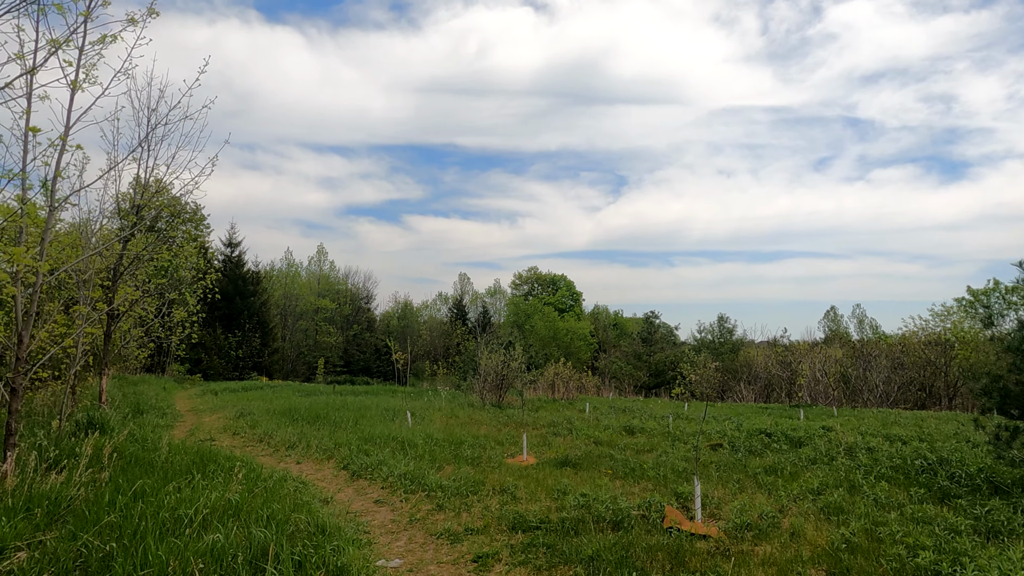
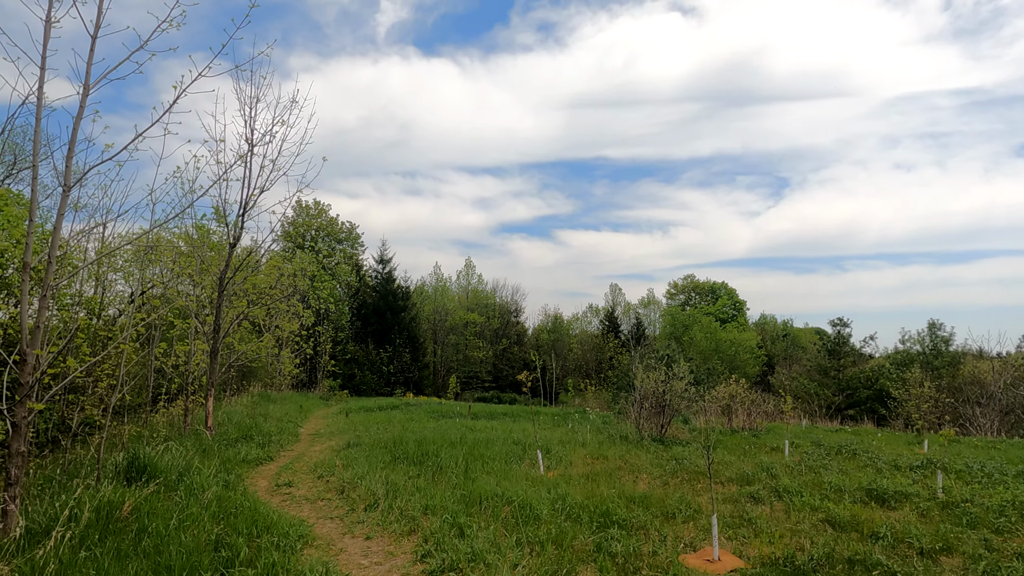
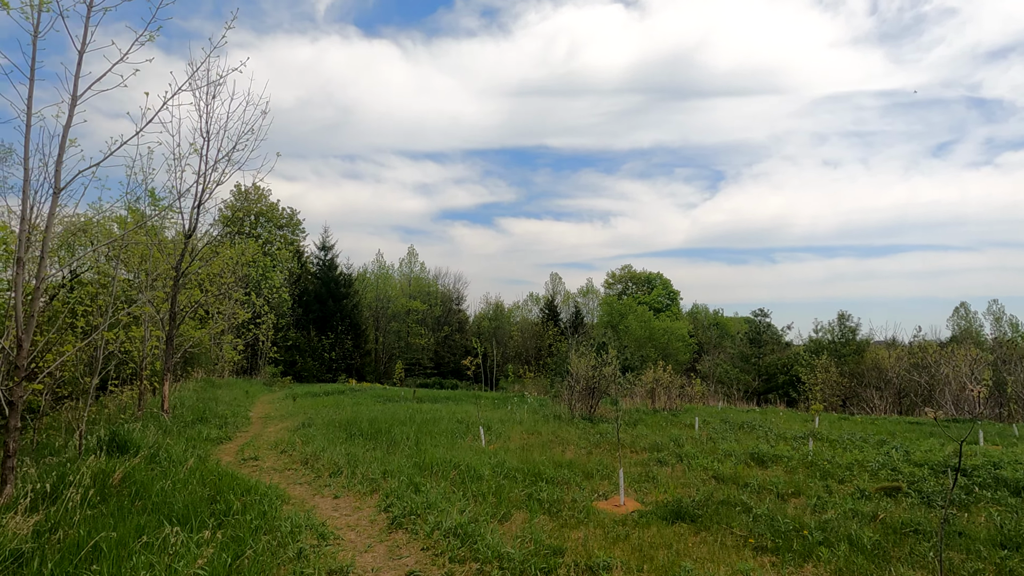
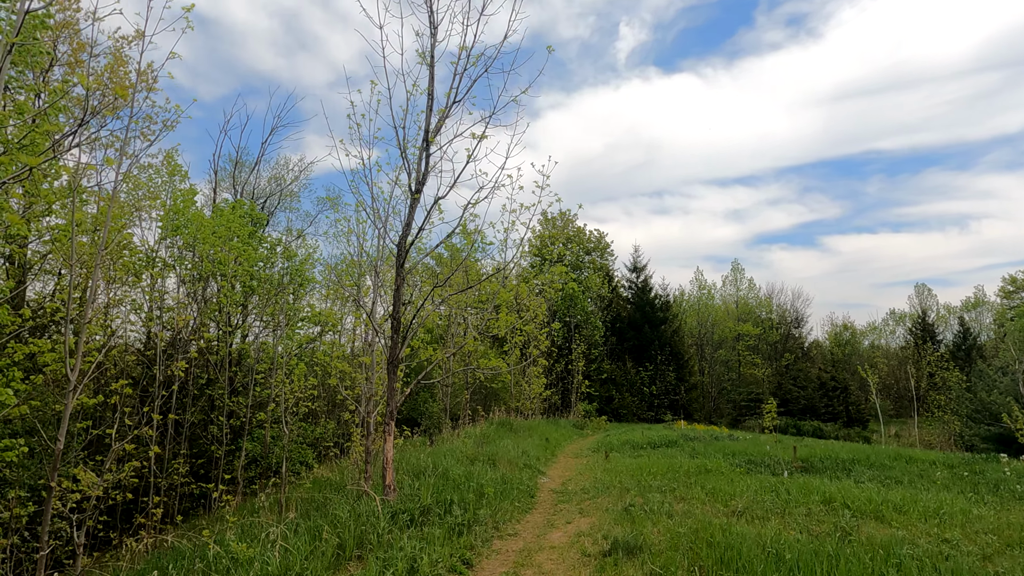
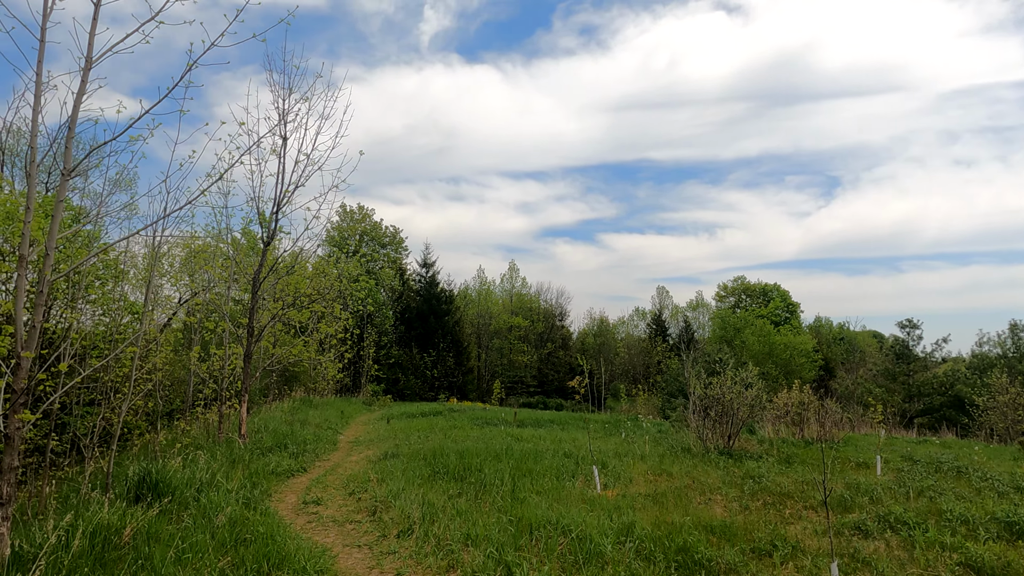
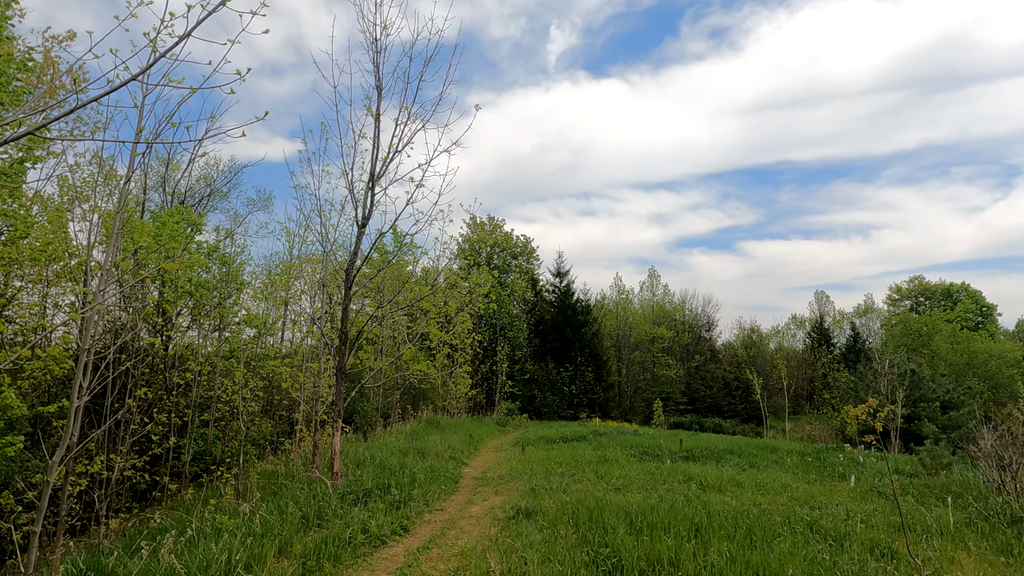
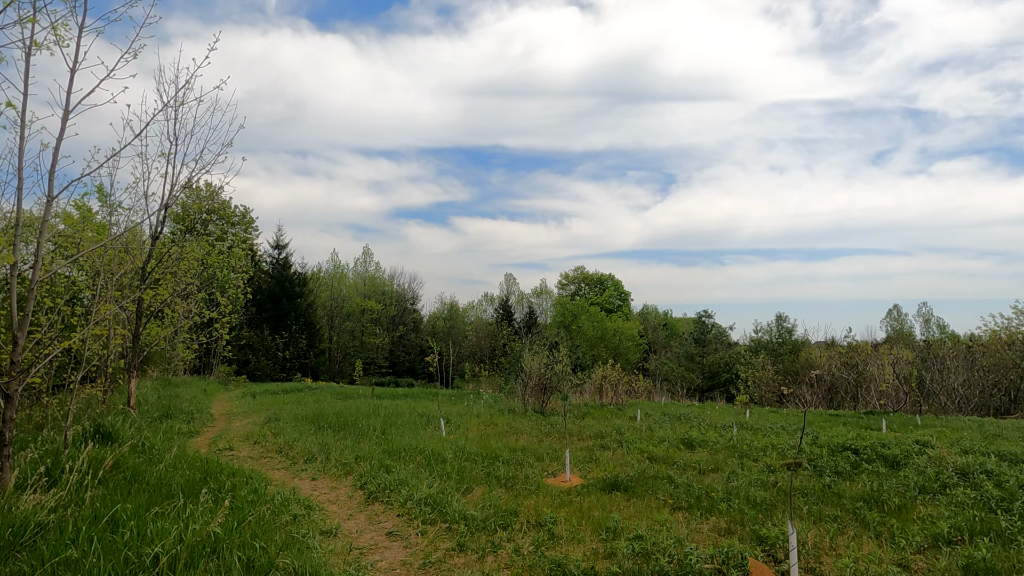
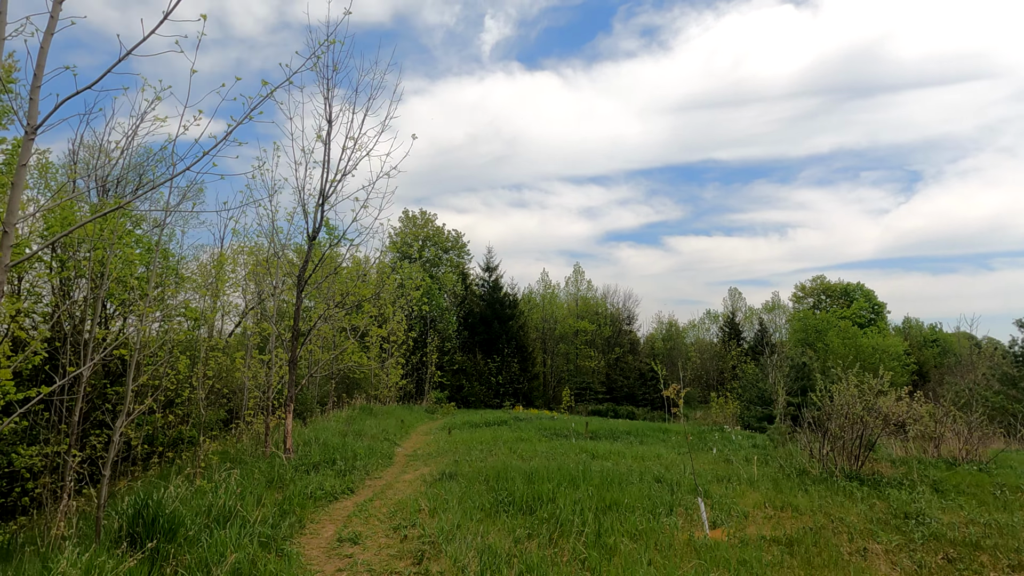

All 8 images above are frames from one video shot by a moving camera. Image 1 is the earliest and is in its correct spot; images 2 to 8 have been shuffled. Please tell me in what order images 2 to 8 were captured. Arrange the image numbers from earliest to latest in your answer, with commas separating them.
7, 3, 2, 5, 8, 6, 4
